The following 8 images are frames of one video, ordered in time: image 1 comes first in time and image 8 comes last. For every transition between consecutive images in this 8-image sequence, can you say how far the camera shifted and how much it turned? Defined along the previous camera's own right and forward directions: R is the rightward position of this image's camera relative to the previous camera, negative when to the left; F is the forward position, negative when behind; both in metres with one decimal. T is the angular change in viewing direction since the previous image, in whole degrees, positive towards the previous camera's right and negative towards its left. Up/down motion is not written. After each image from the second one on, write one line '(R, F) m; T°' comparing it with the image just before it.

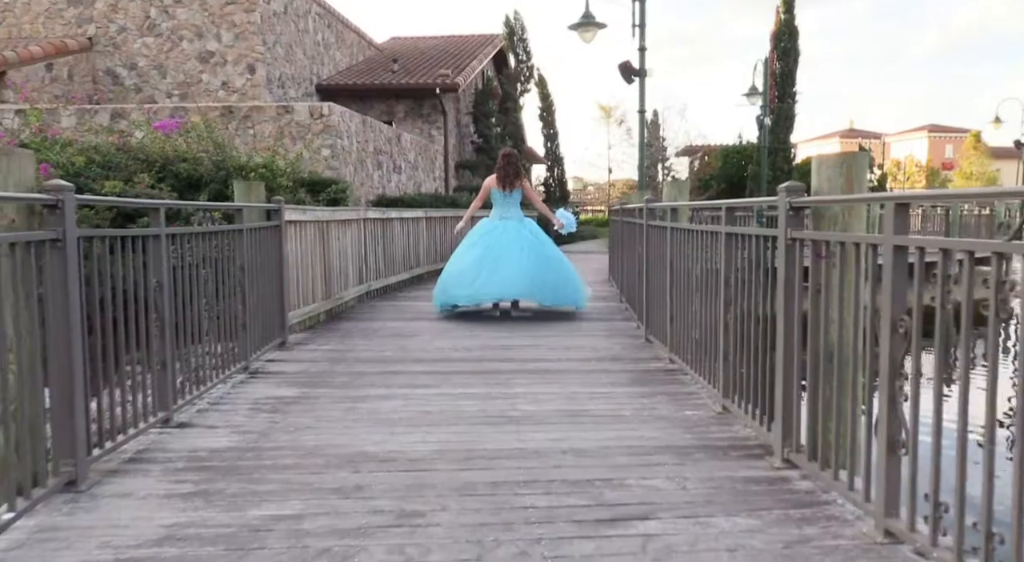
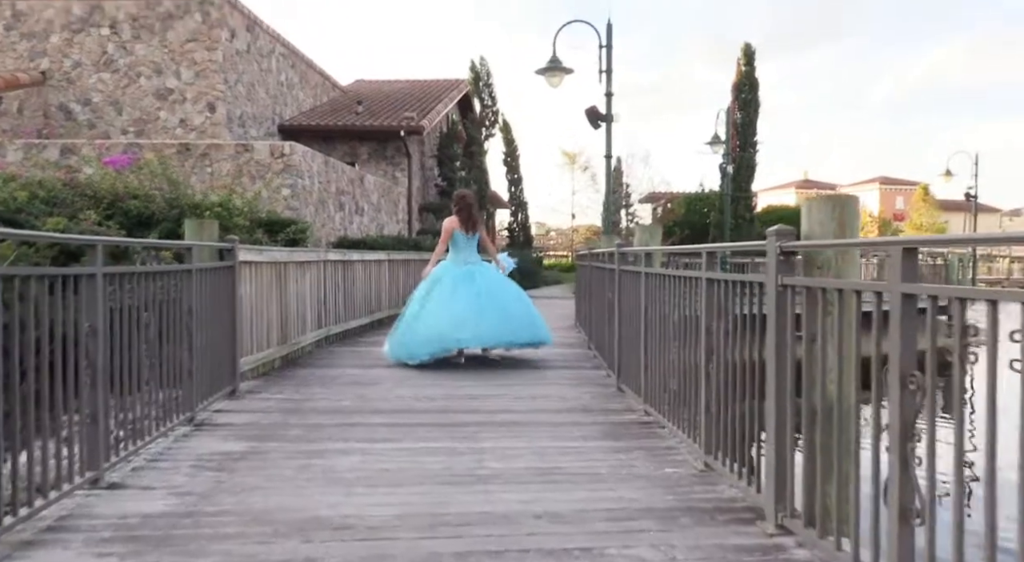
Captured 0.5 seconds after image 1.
(0.0, +0.3) m; +2°
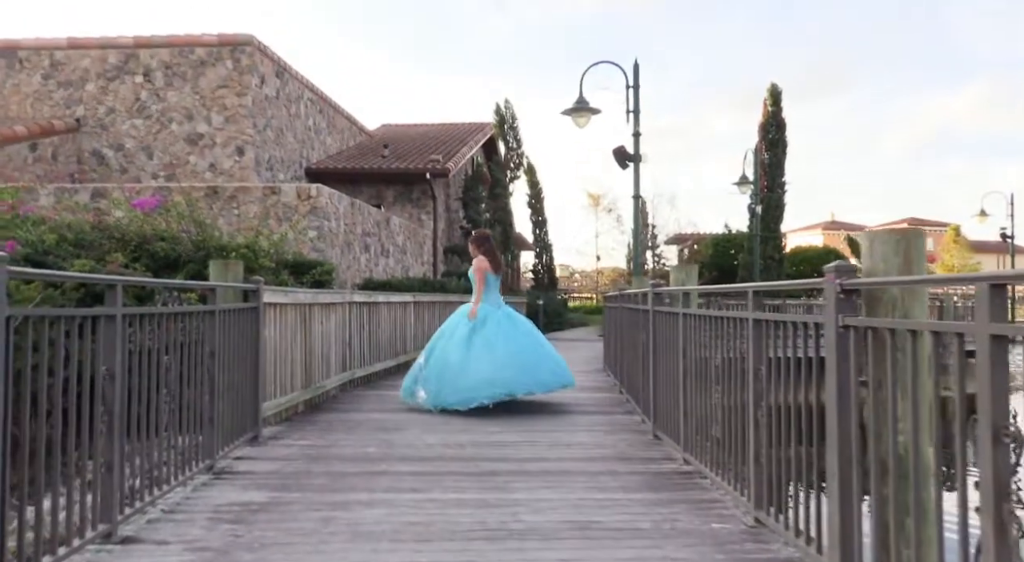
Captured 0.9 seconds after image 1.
(0.0, +0.2) m; -2°
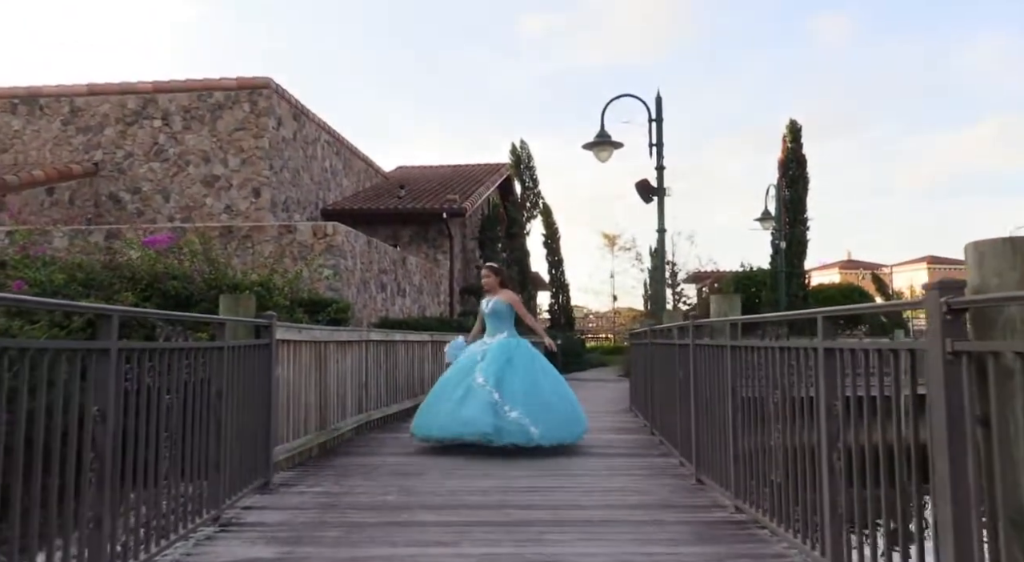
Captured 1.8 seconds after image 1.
(-0.1, +0.4) m; -1°
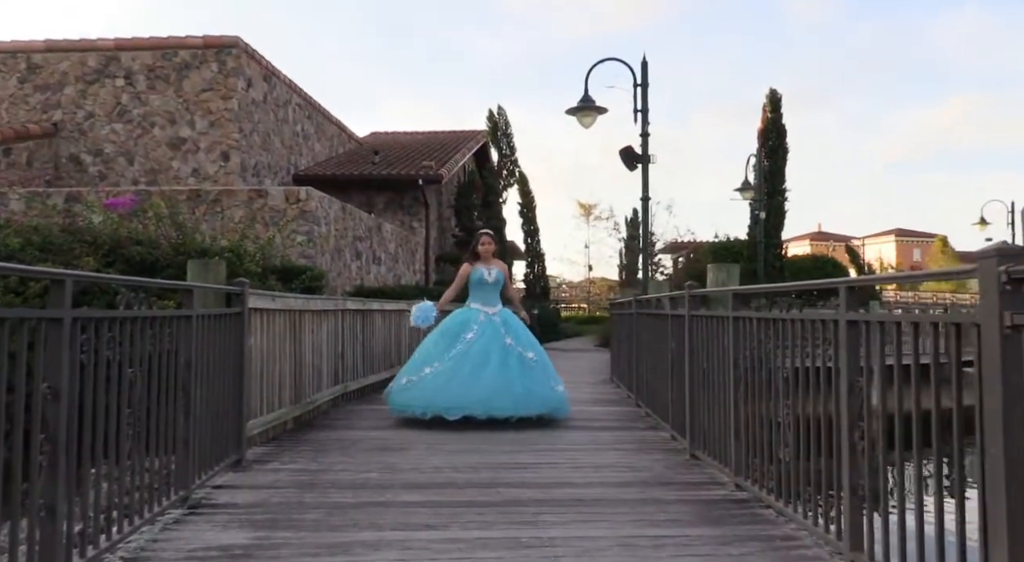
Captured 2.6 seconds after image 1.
(-0.1, +0.3) m; +2°
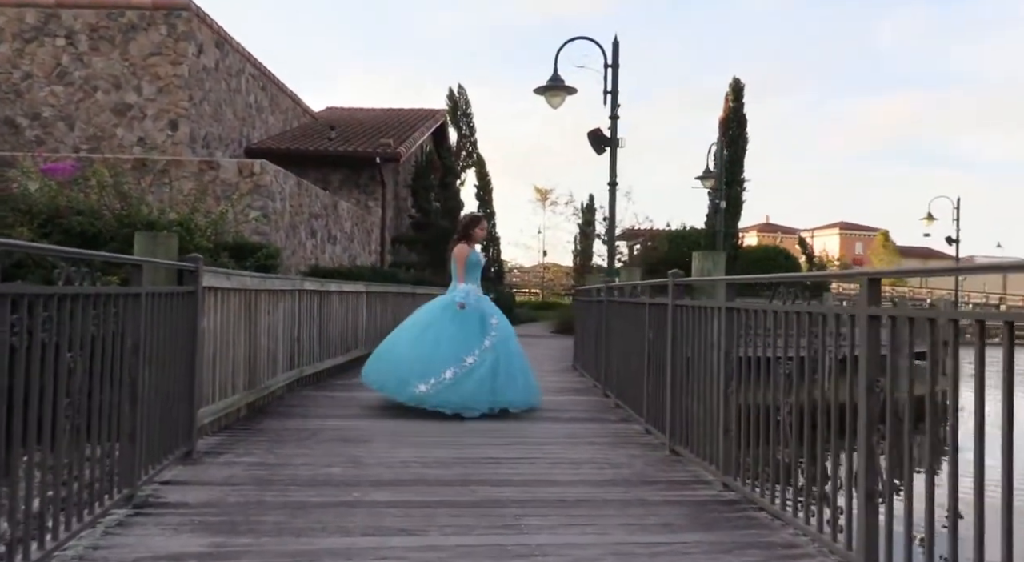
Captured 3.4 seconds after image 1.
(-0.1, +0.3) m; +3°
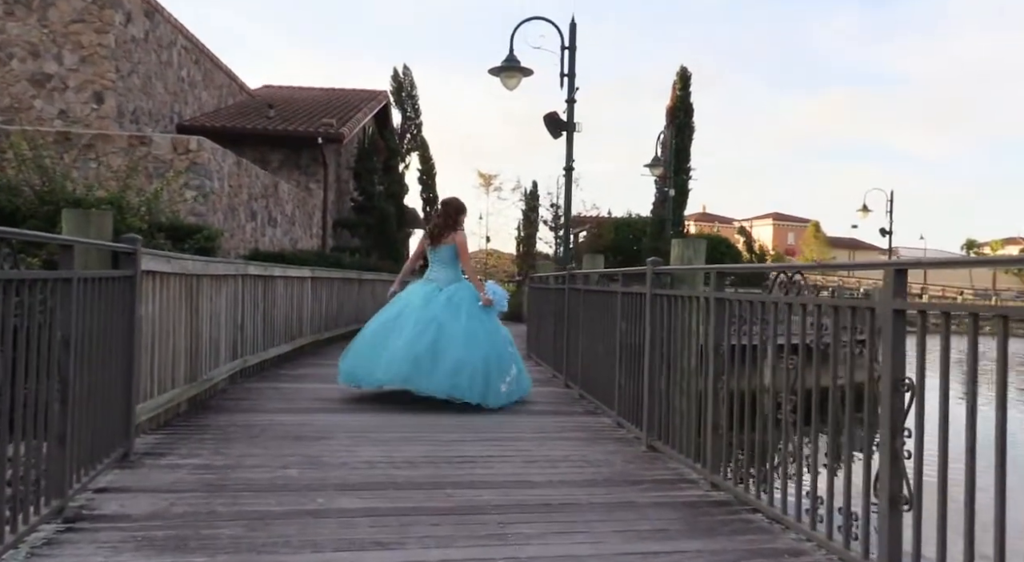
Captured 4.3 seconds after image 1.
(-0.2, +0.4) m; +4°
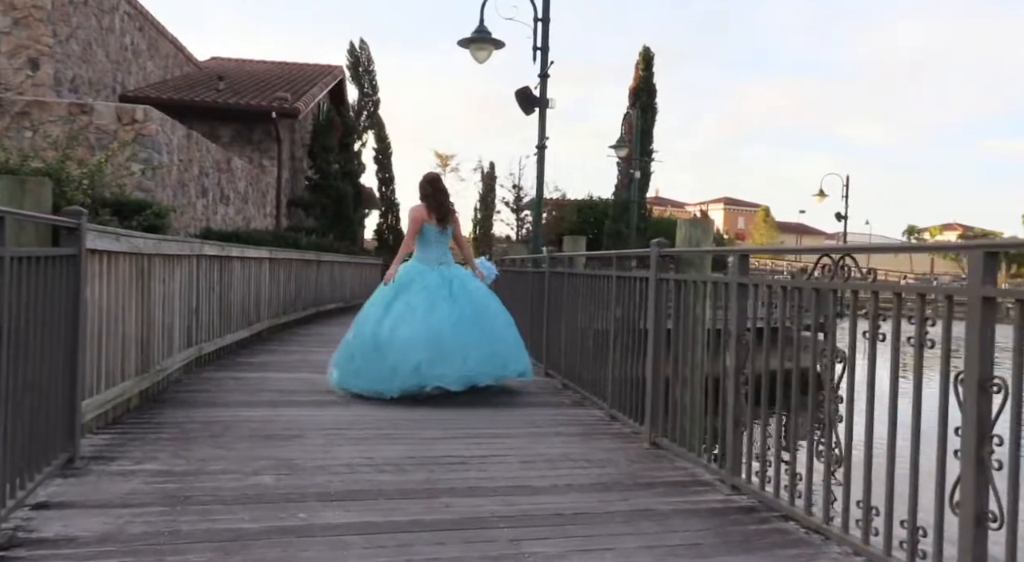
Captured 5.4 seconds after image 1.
(-0.2, +0.5) m; +3°
